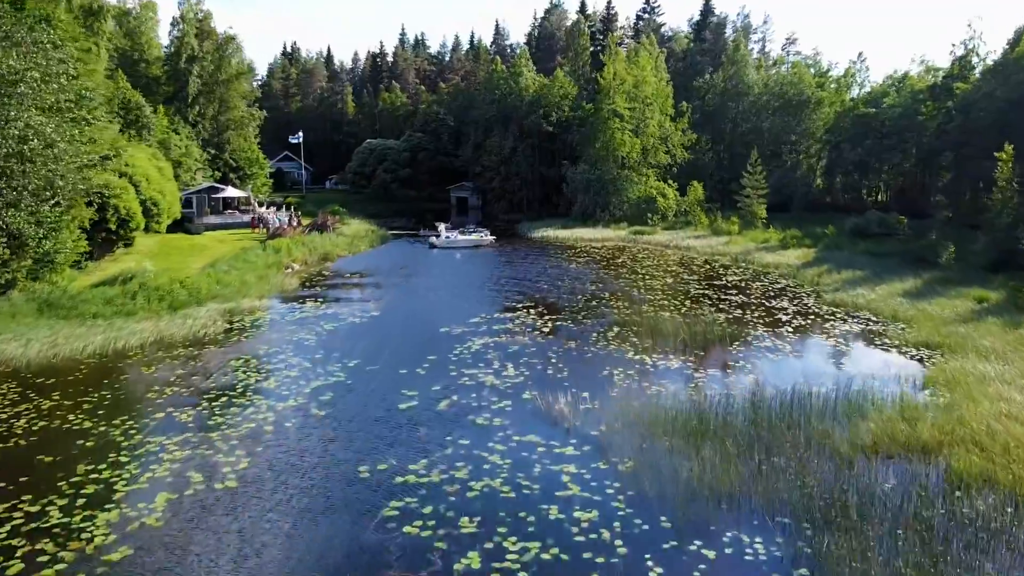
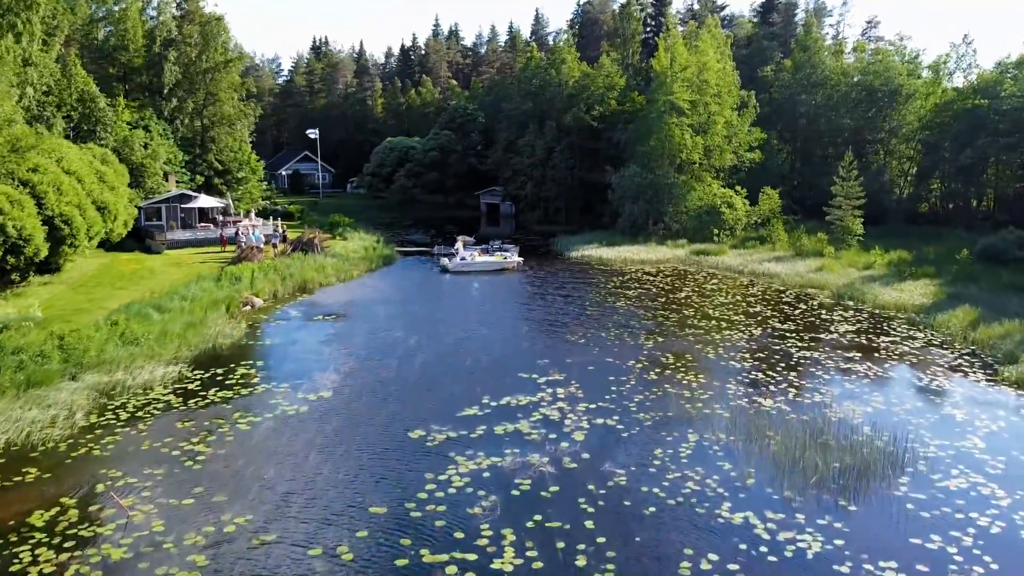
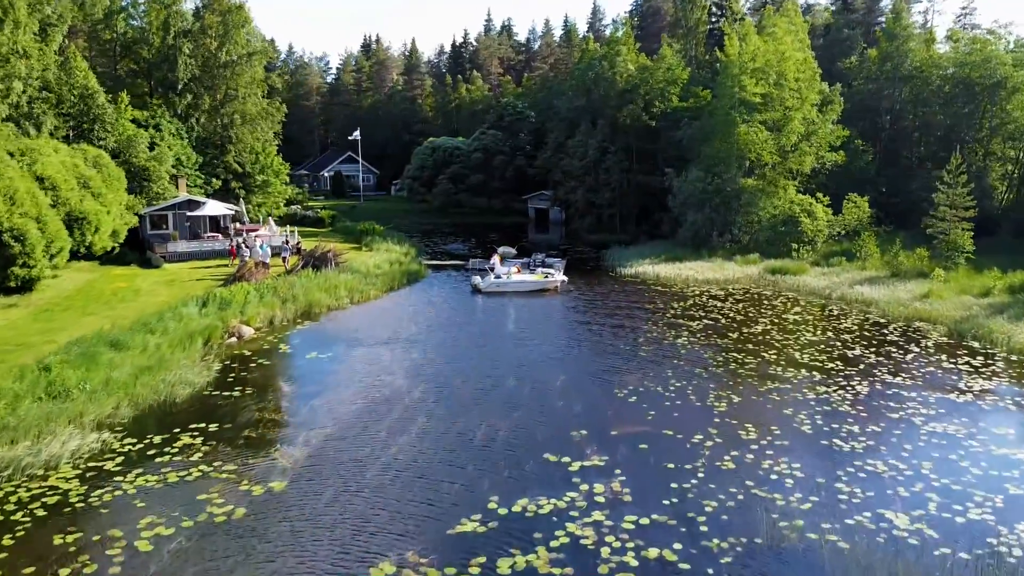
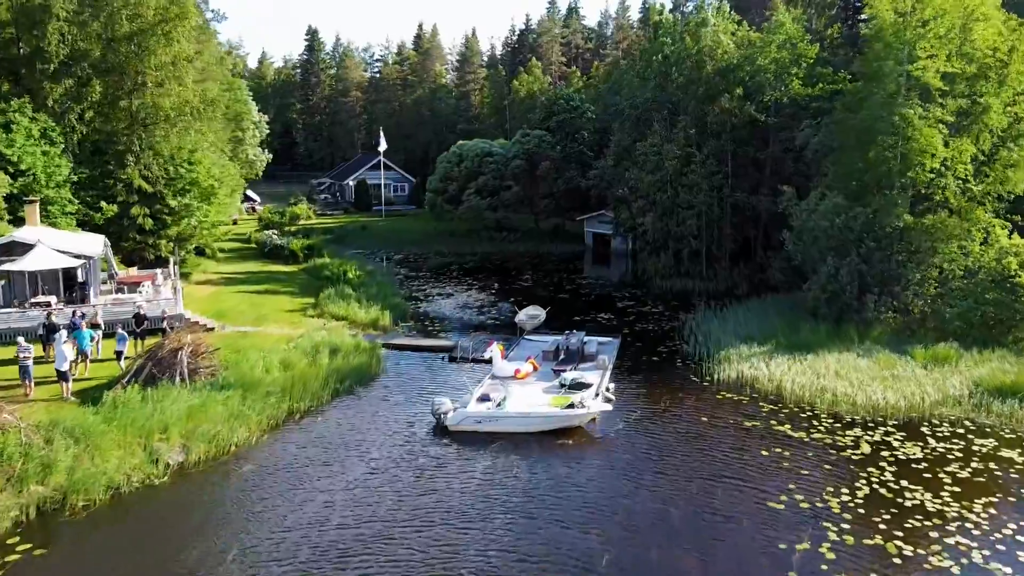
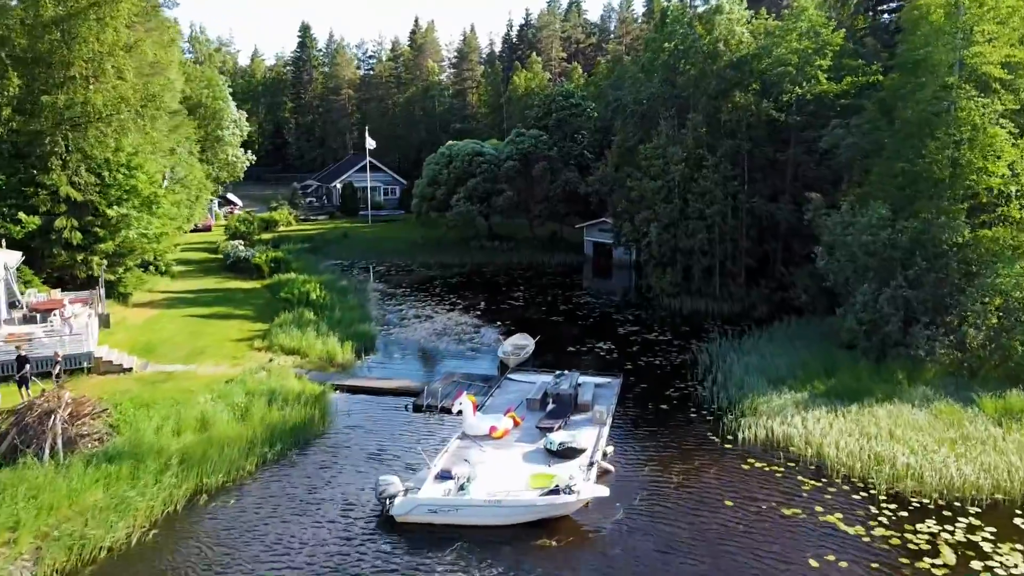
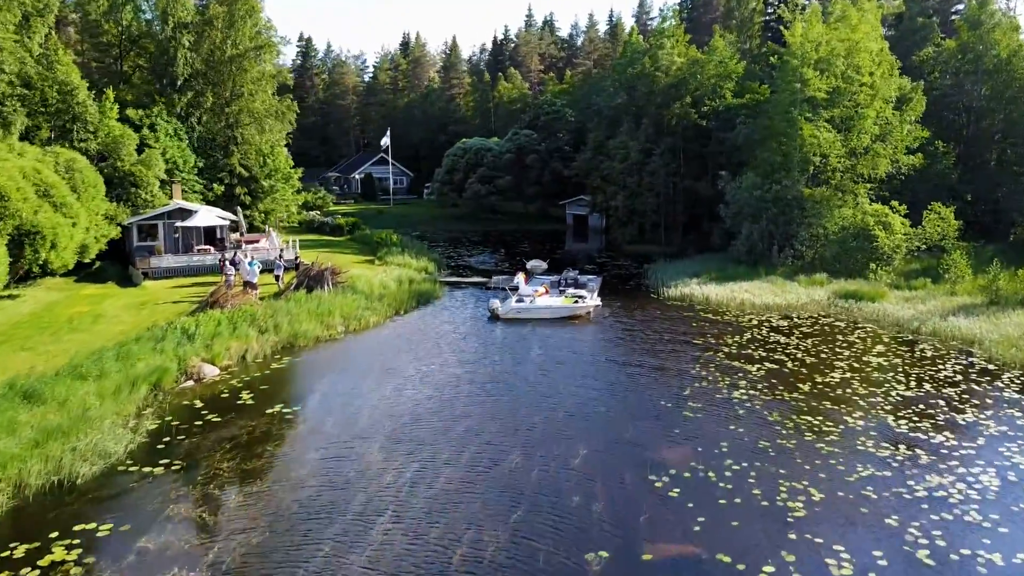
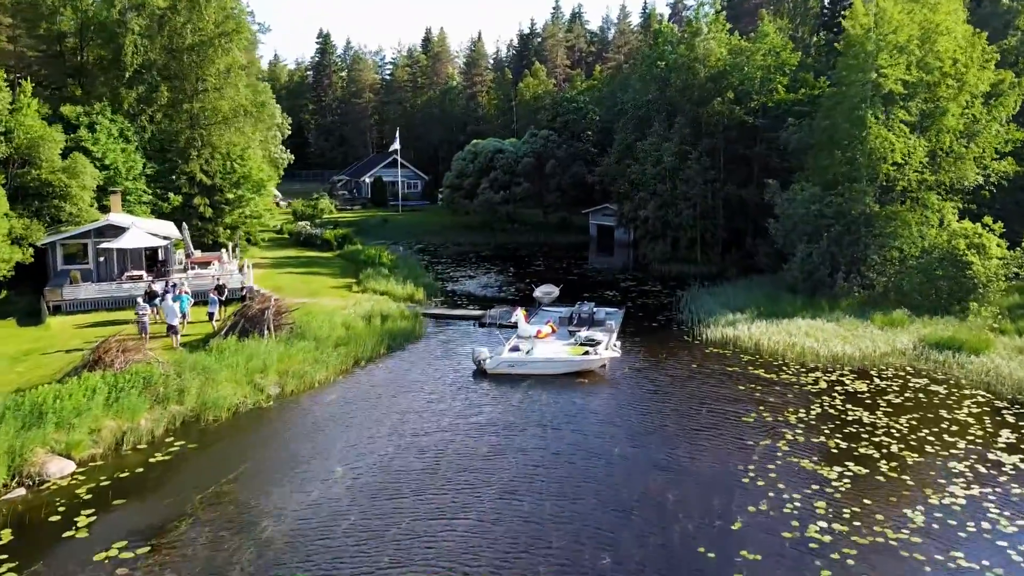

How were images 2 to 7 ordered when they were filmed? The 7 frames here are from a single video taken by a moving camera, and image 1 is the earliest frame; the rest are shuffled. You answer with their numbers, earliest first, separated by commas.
2, 3, 6, 7, 4, 5
